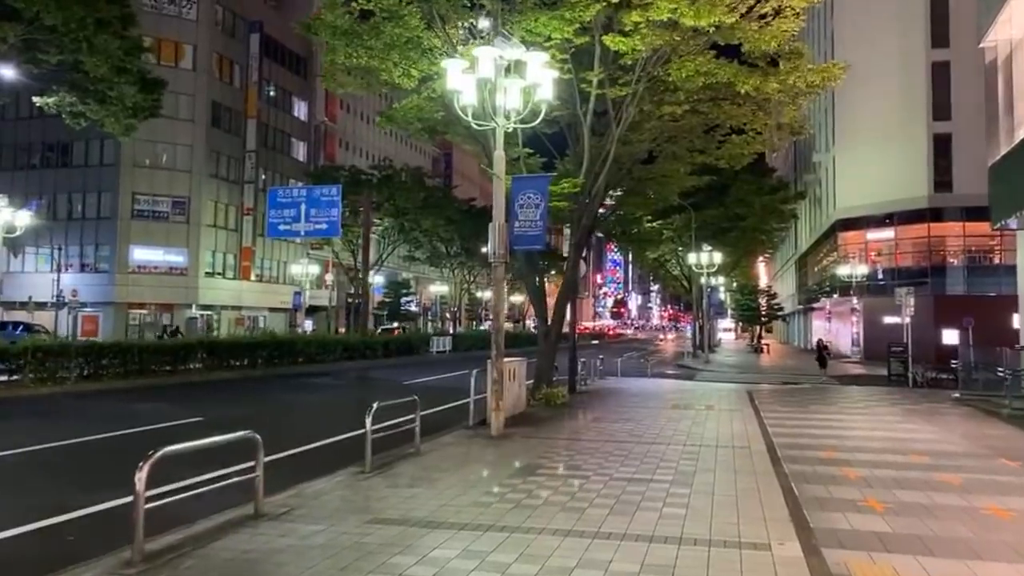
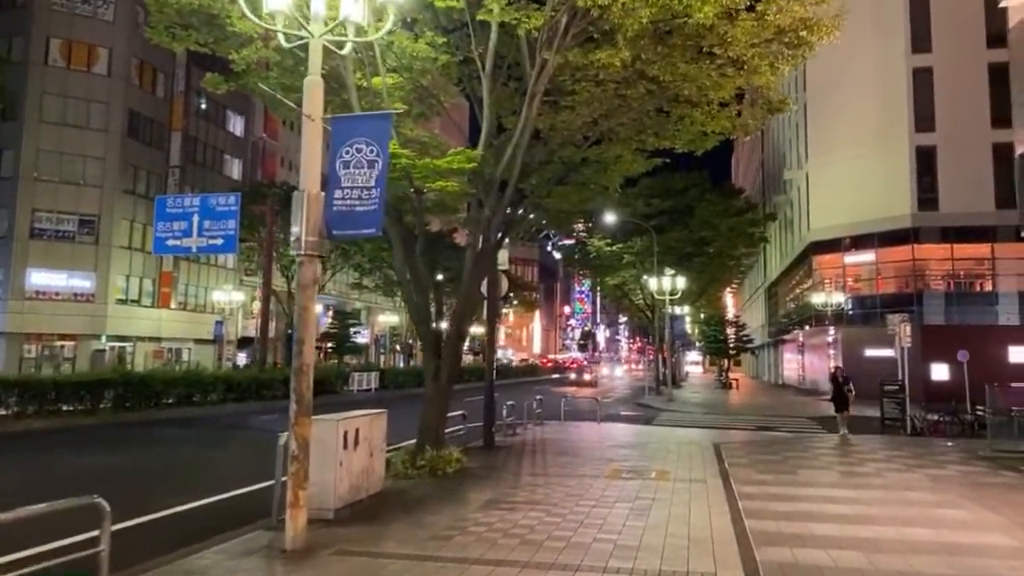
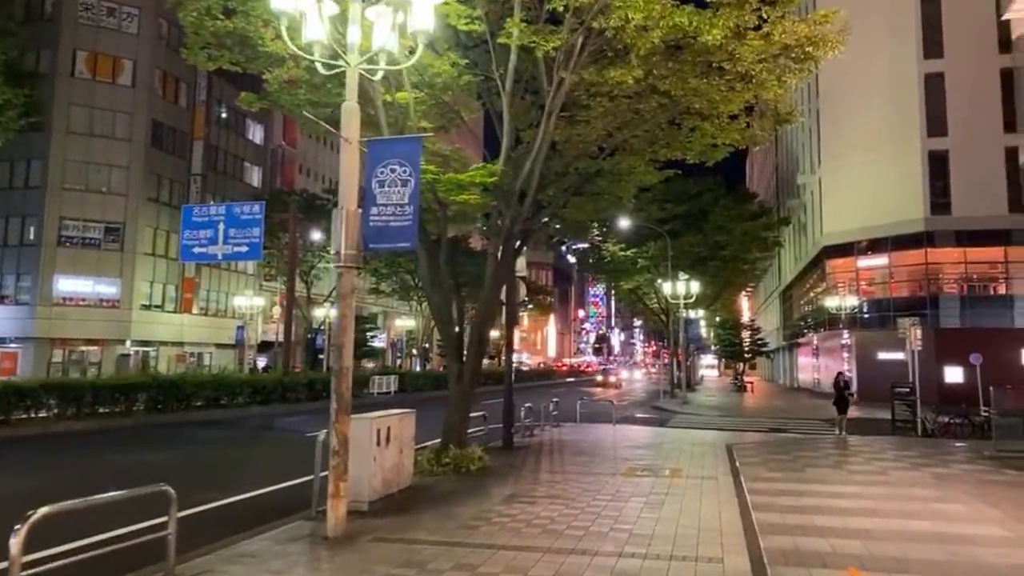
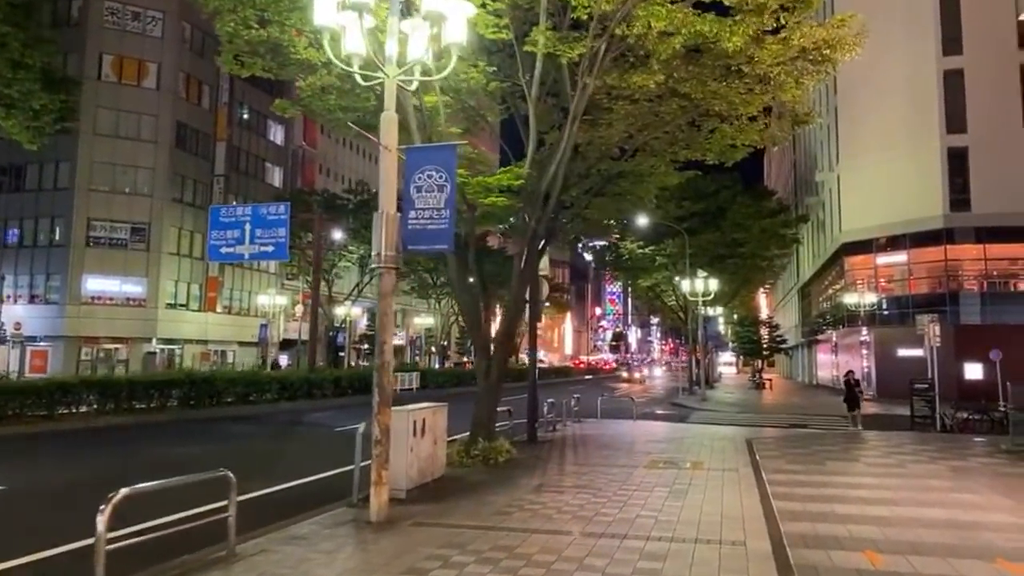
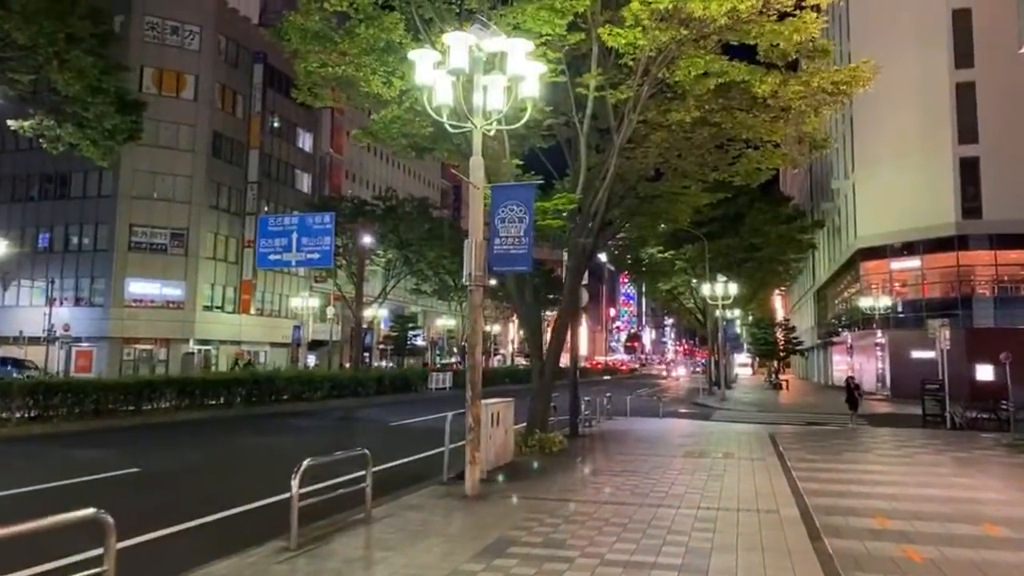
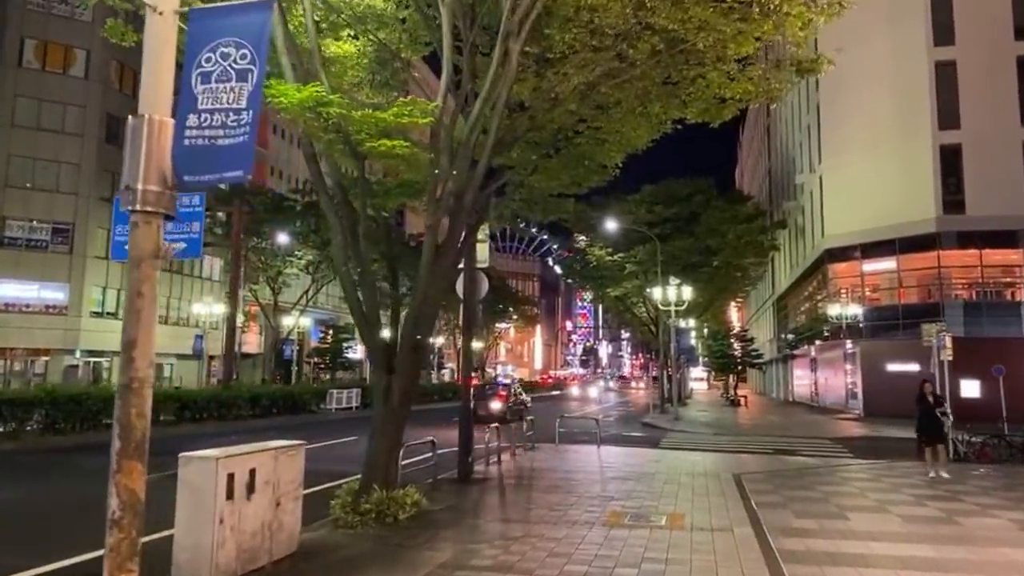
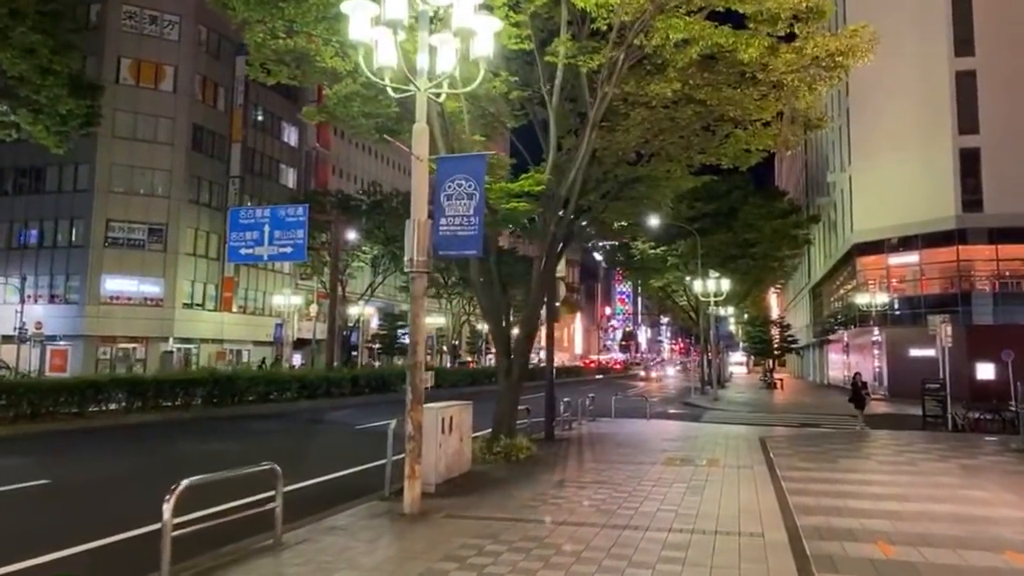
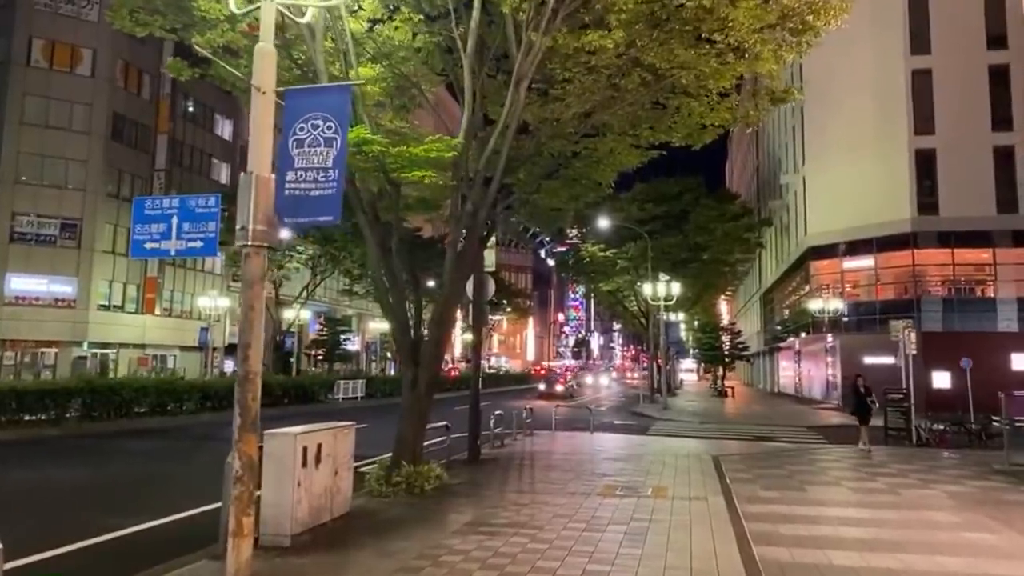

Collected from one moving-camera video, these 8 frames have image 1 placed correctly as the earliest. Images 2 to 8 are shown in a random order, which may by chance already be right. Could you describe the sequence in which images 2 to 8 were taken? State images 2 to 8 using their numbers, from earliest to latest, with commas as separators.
5, 7, 4, 3, 2, 8, 6
